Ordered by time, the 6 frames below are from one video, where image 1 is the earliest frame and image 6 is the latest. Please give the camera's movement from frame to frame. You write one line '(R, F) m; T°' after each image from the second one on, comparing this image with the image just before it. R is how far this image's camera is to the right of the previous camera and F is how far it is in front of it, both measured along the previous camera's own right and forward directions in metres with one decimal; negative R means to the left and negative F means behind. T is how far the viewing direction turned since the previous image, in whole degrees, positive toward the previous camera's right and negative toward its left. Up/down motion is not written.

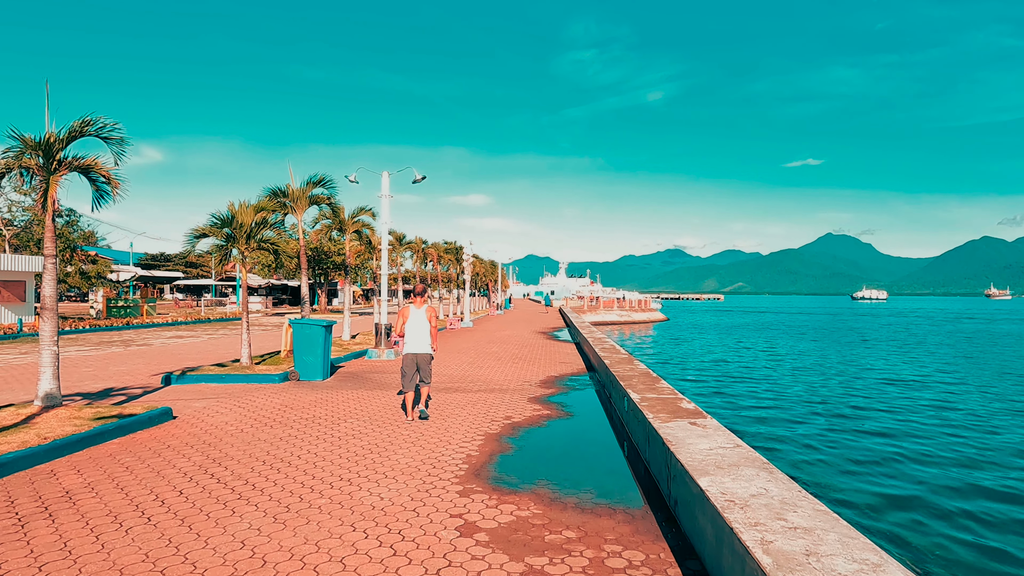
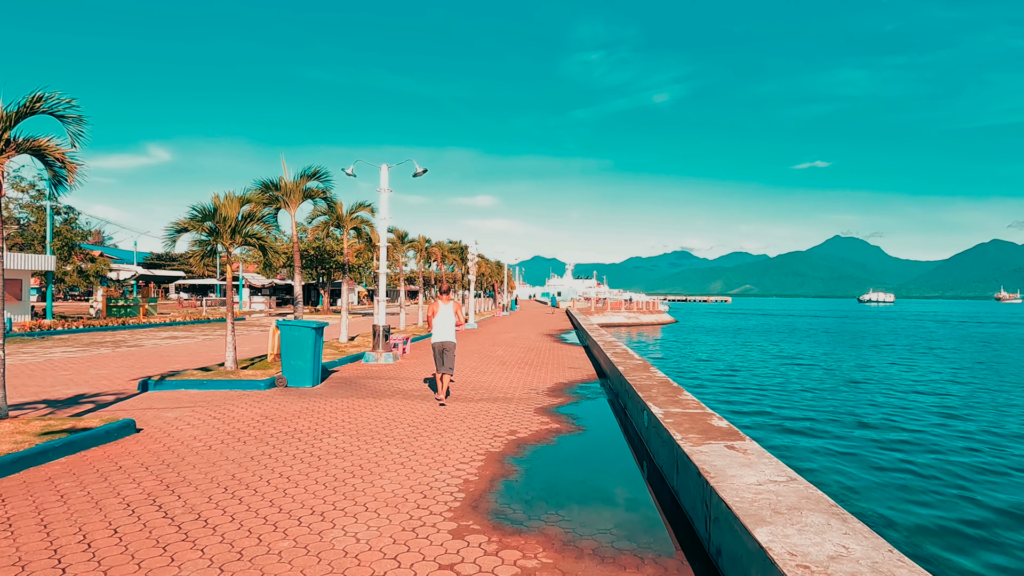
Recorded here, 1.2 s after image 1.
(0.0, +0.9) m; -1°
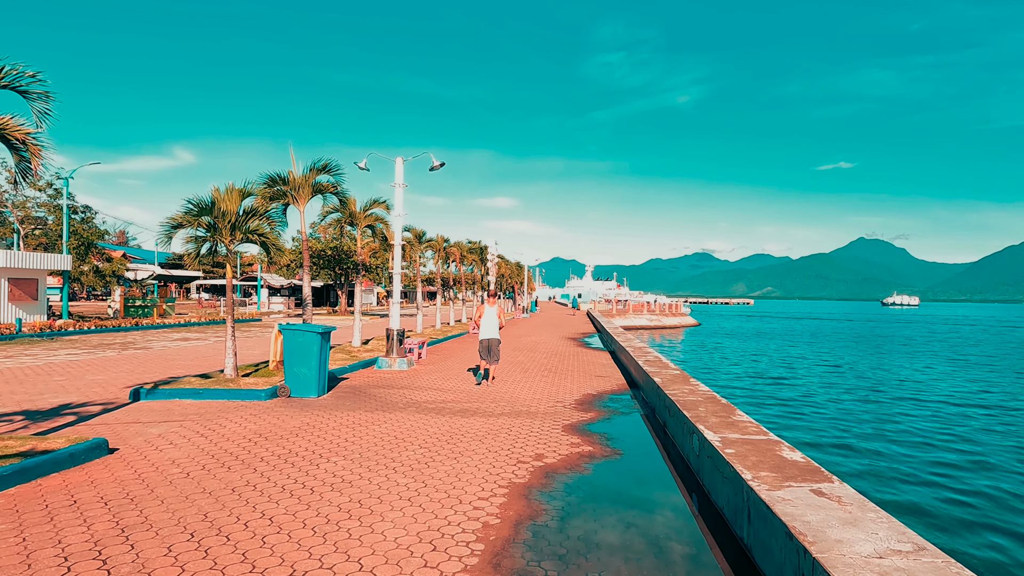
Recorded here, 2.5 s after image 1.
(-0.1, +1.0) m; -2°
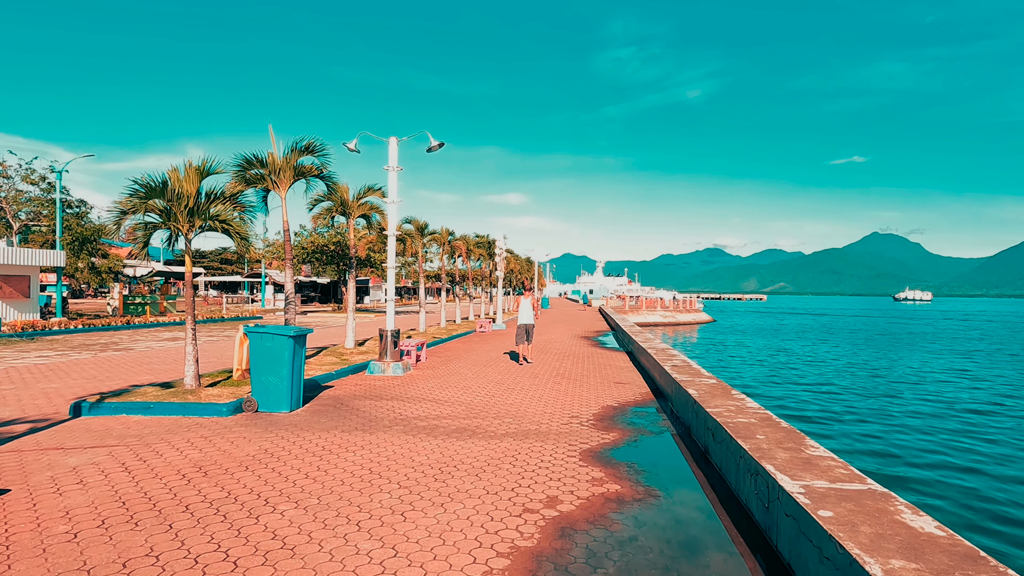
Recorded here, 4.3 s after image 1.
(+0.1, +1.5) m; -1°
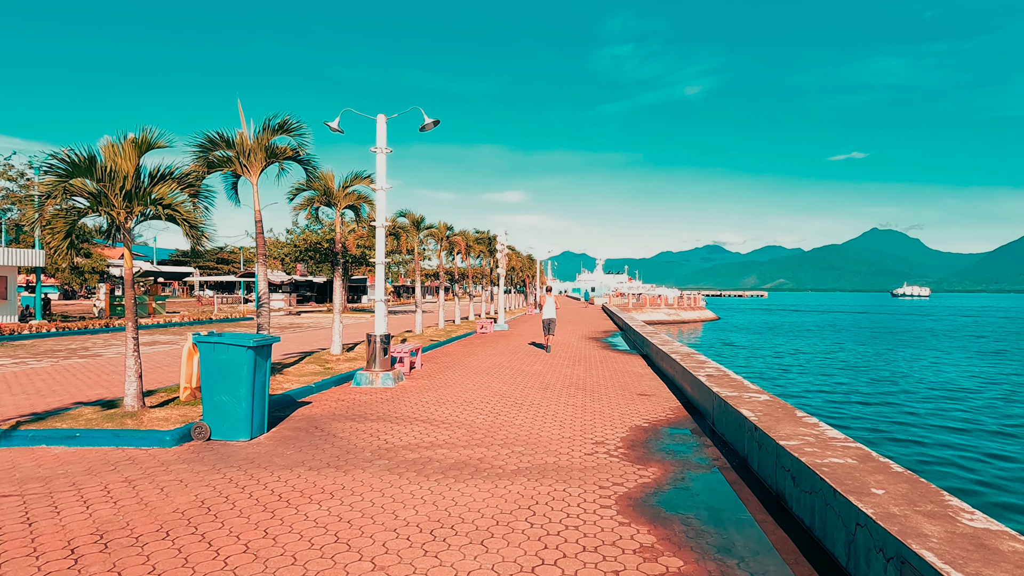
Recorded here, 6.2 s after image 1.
(-0.1, +1.5) m; 0°
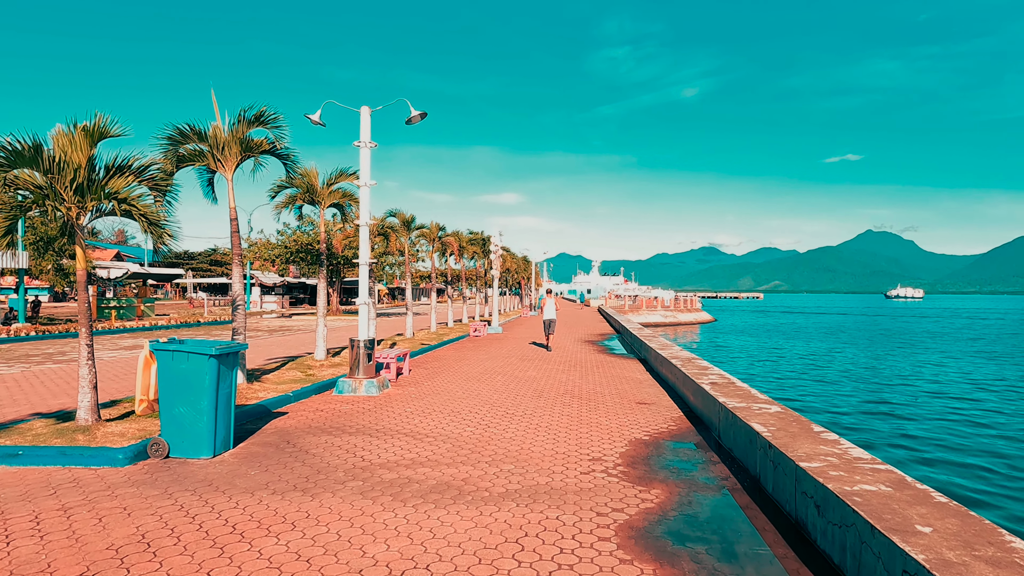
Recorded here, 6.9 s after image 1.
(+0.1, +0.6) m; 0°
